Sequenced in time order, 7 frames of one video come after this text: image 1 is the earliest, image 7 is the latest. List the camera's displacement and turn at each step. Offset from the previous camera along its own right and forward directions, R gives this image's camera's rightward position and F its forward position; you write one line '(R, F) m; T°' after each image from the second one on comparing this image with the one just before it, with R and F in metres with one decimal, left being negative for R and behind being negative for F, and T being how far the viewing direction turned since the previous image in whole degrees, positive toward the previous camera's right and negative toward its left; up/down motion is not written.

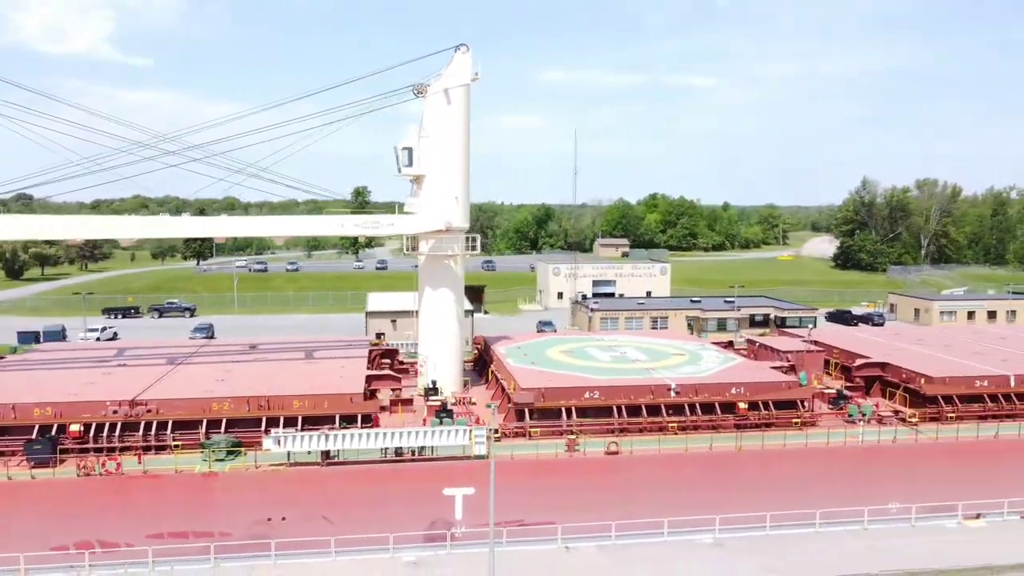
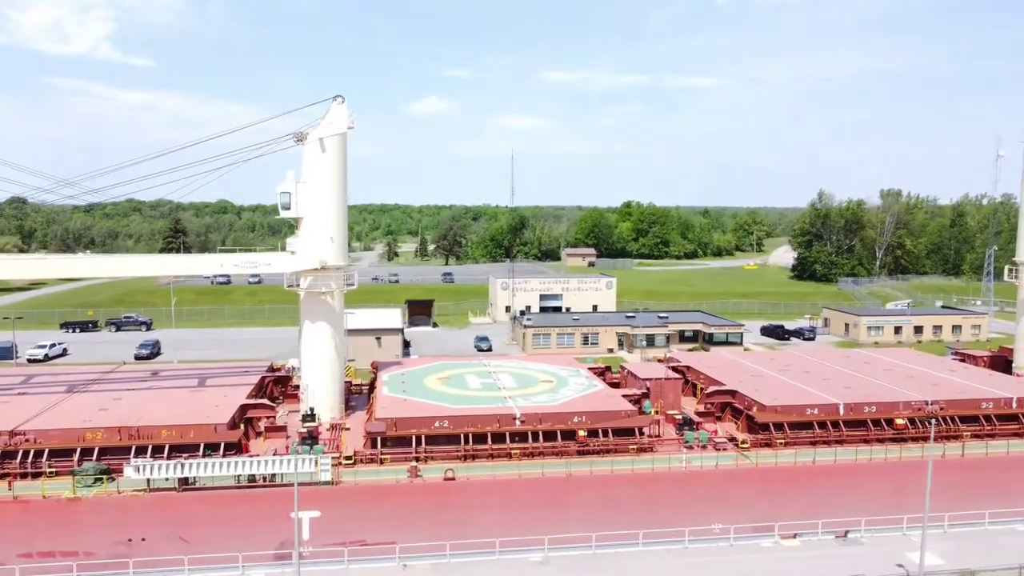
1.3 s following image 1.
(+3.7, -1.7) m; 0°
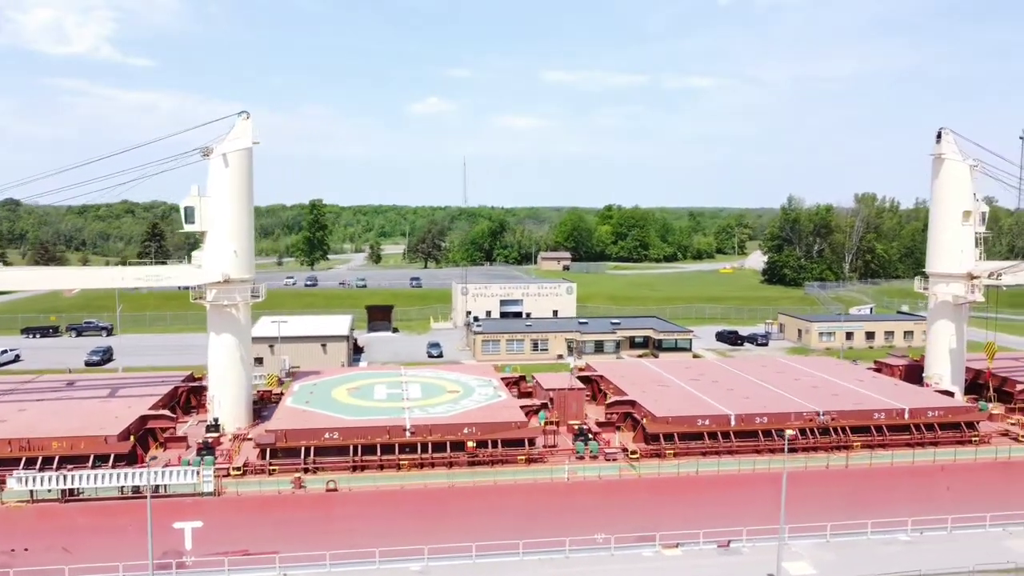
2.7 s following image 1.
(+2.9, -0.4) m; 0°
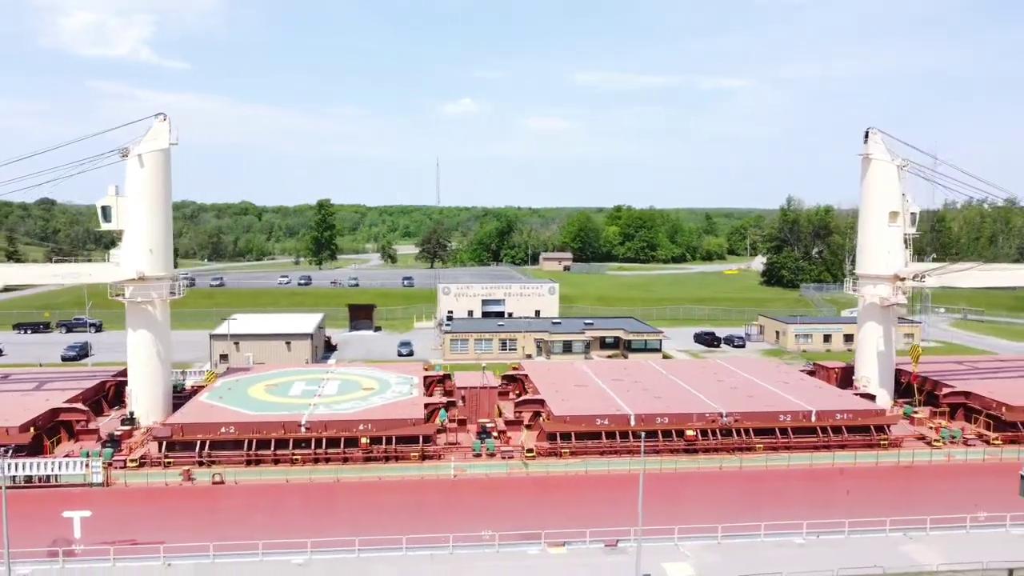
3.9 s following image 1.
(+3.7, -0.1) m; -2°
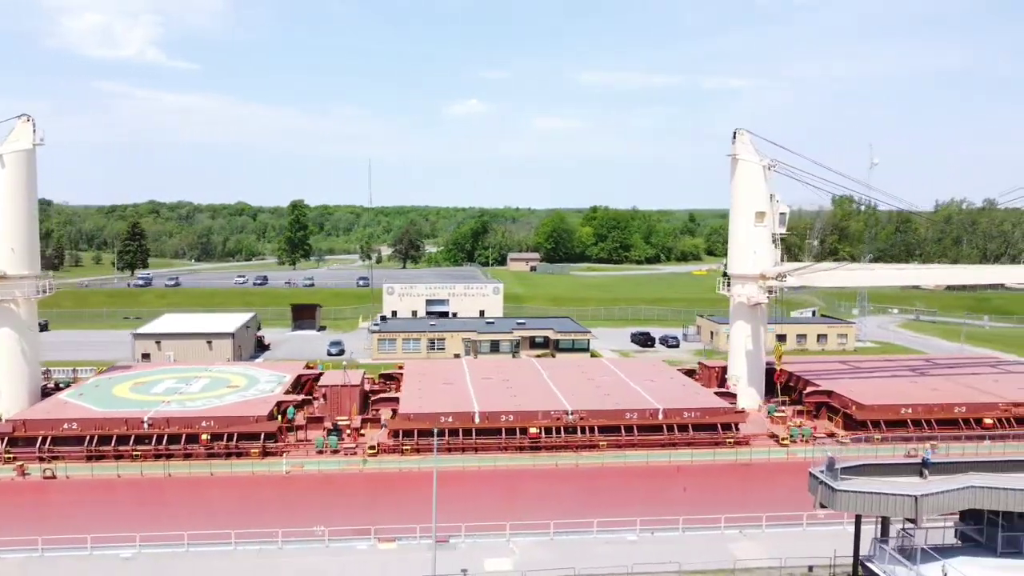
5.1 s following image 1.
(+4.5, -0.3) m; 0°
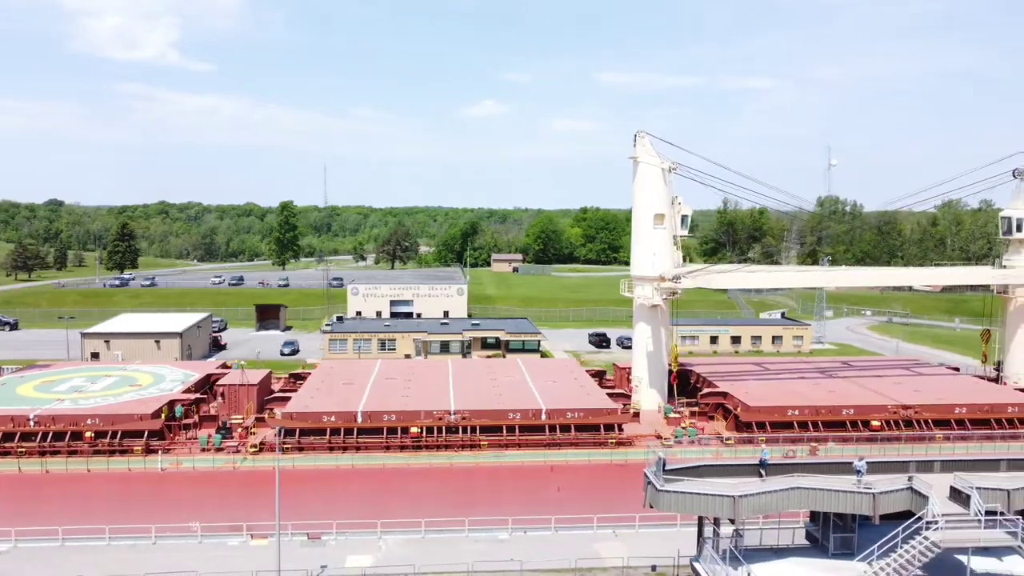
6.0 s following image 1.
(+3.8, -0.3) m; -1°
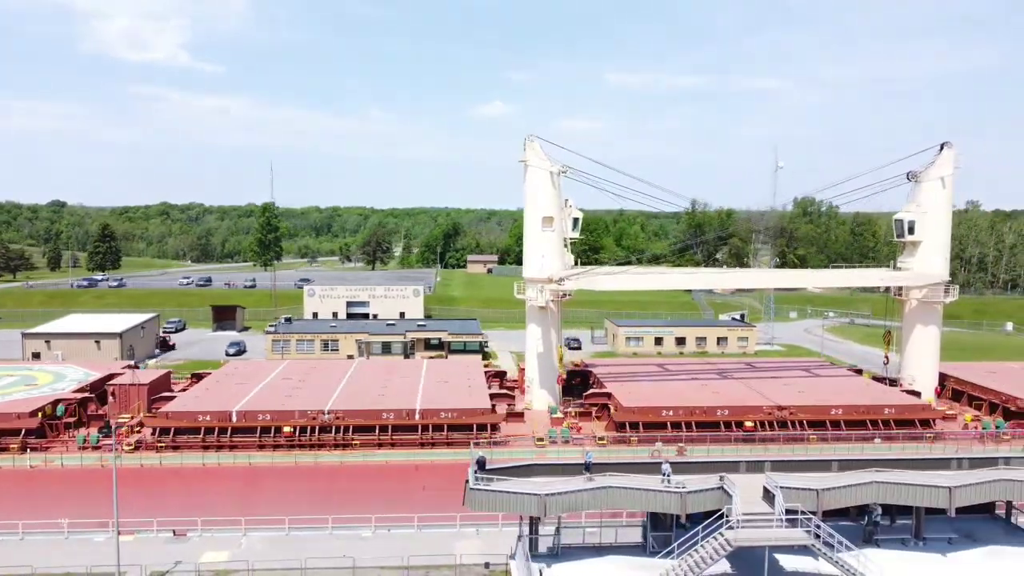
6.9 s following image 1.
(+4.0, -0.3) m; -1°
